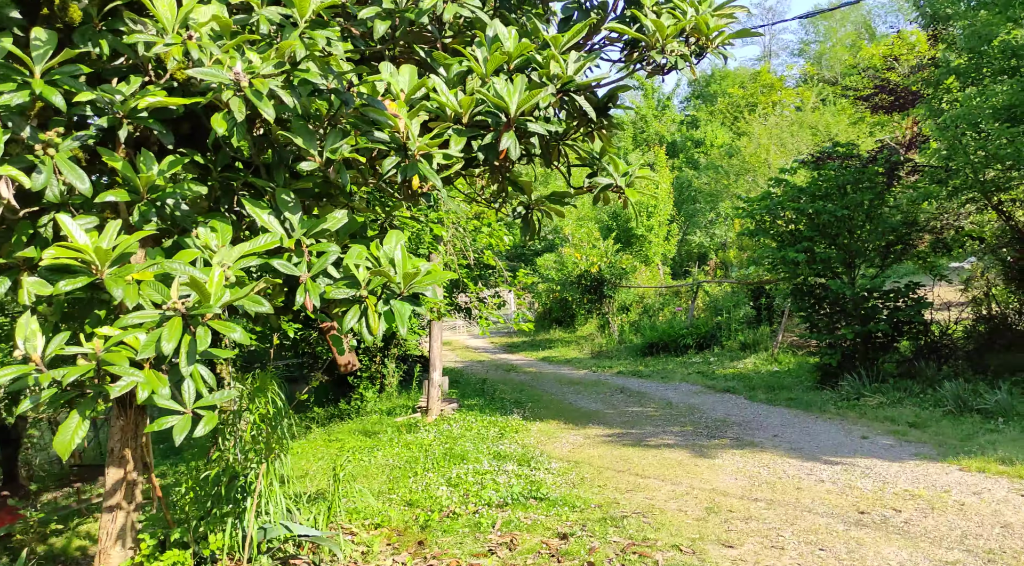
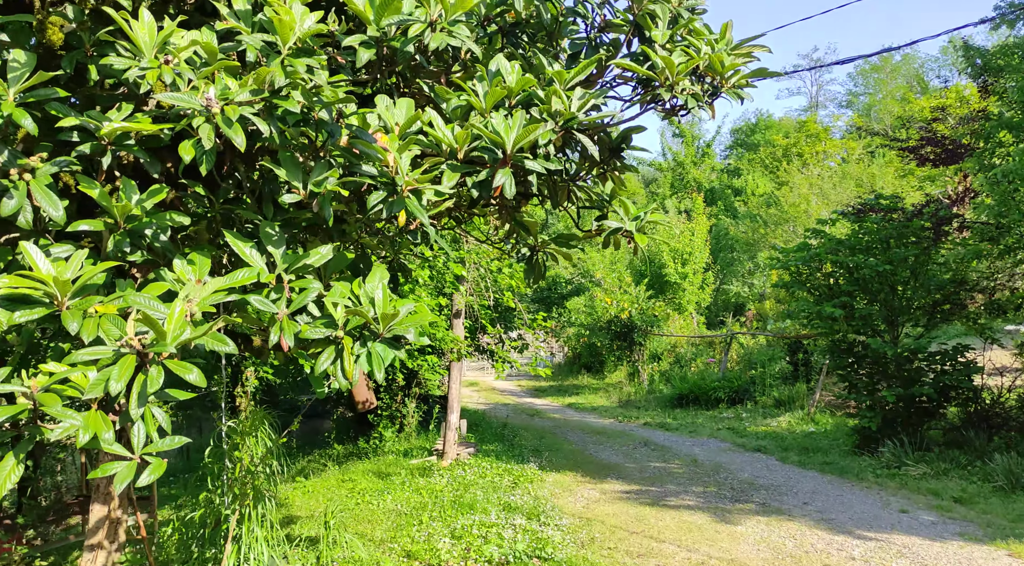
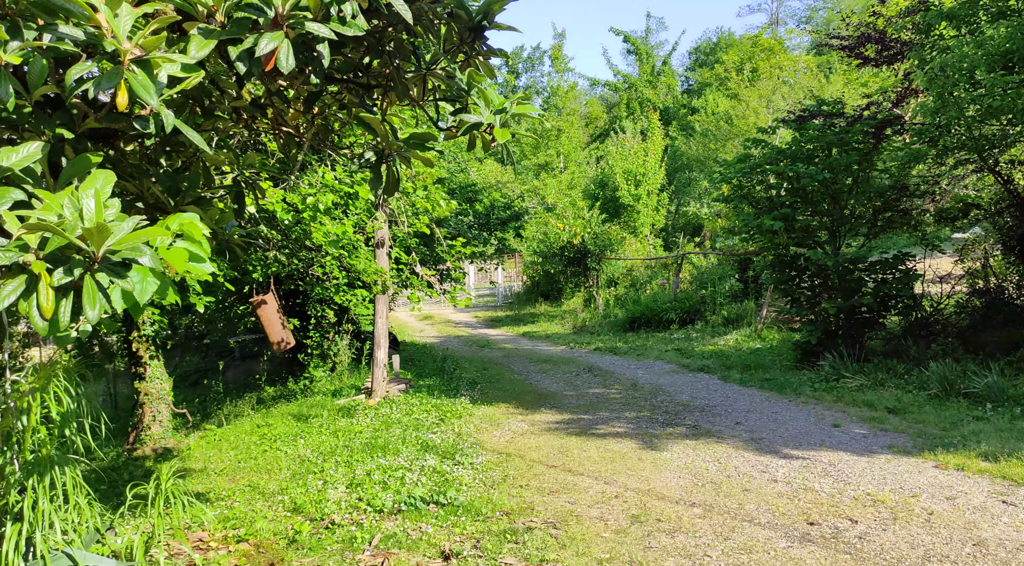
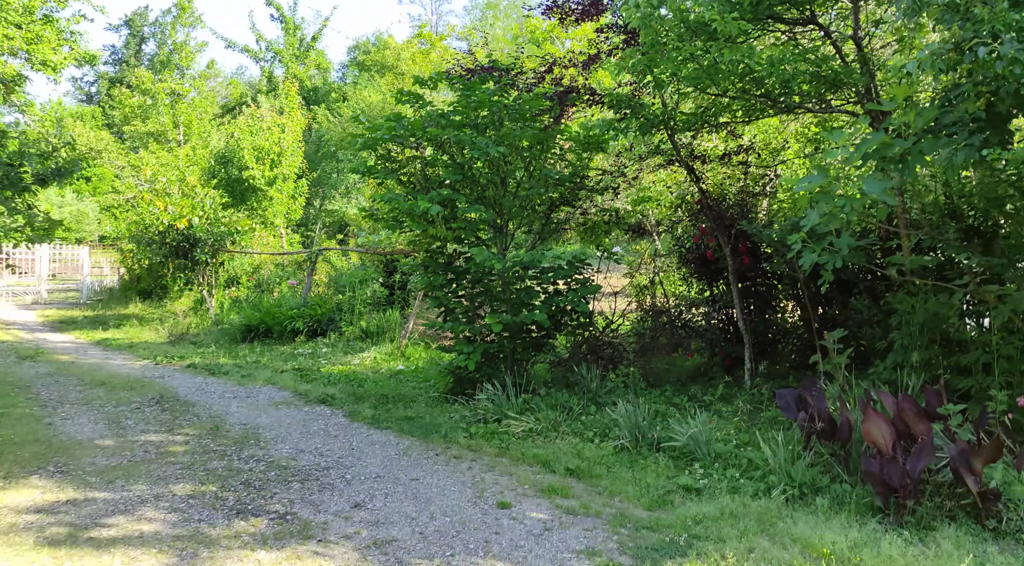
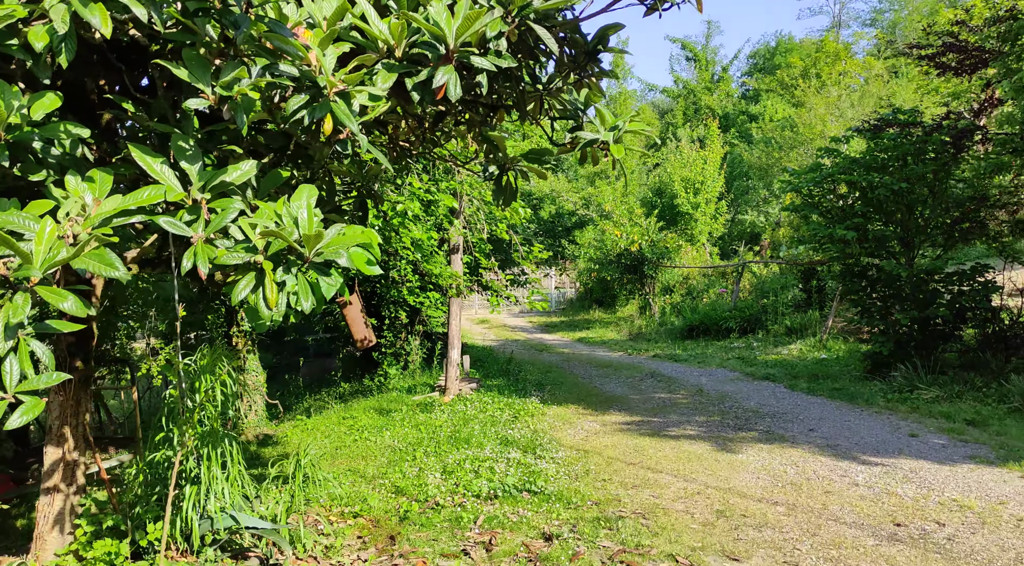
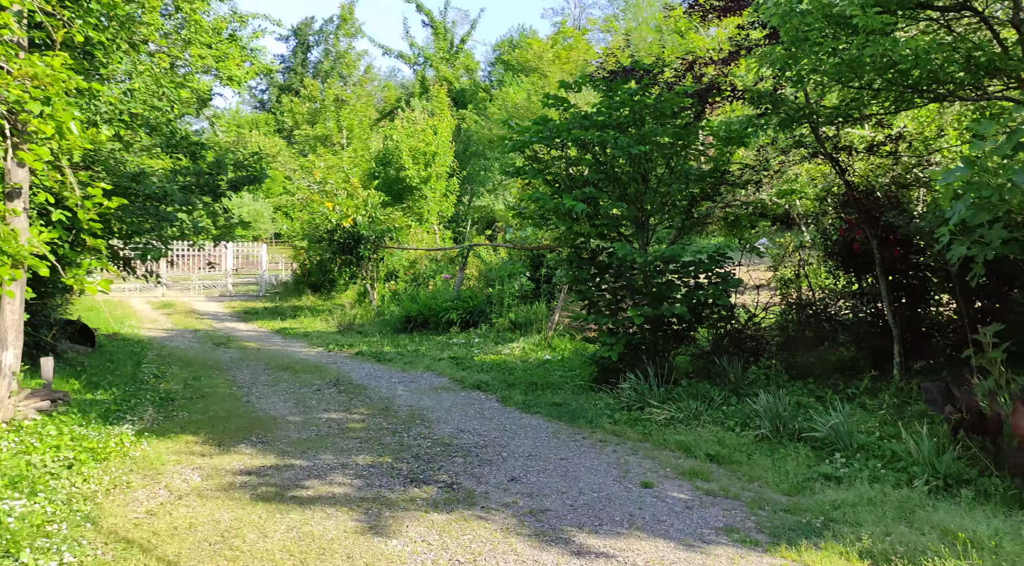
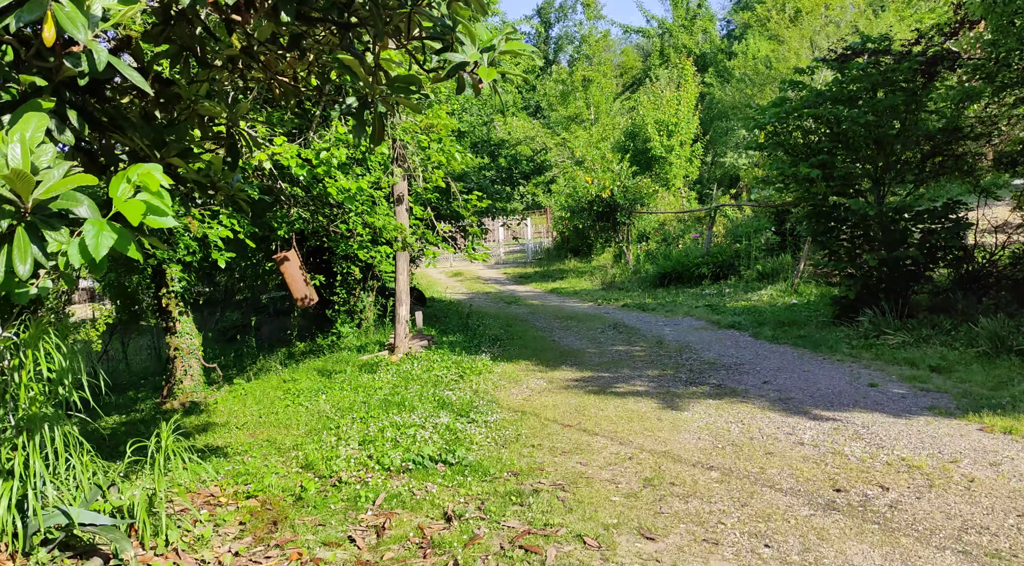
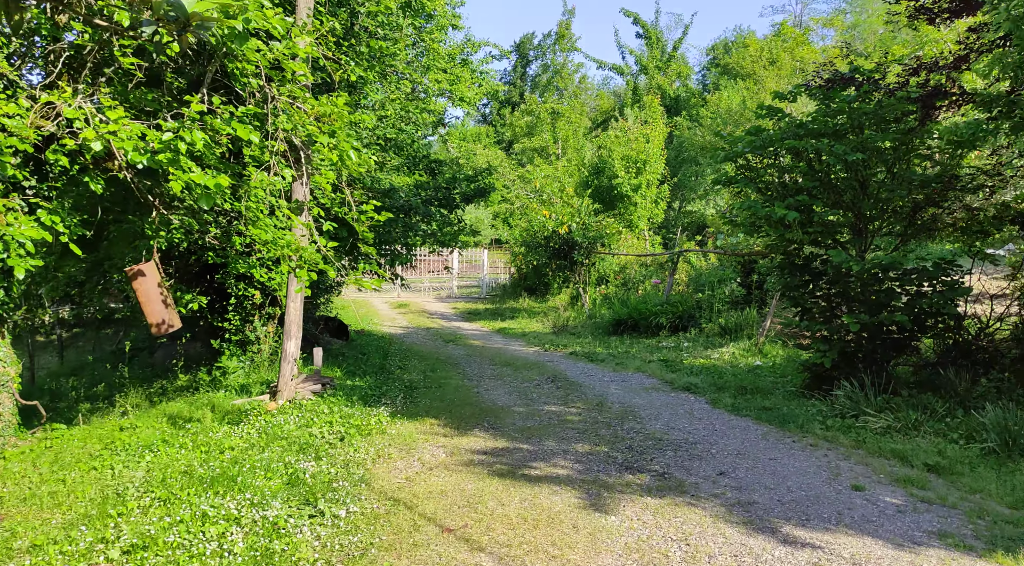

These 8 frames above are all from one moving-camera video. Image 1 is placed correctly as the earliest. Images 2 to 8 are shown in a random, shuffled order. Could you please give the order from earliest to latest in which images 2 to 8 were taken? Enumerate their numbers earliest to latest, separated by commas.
2, 5, 3, 7, 8, 6, 4
